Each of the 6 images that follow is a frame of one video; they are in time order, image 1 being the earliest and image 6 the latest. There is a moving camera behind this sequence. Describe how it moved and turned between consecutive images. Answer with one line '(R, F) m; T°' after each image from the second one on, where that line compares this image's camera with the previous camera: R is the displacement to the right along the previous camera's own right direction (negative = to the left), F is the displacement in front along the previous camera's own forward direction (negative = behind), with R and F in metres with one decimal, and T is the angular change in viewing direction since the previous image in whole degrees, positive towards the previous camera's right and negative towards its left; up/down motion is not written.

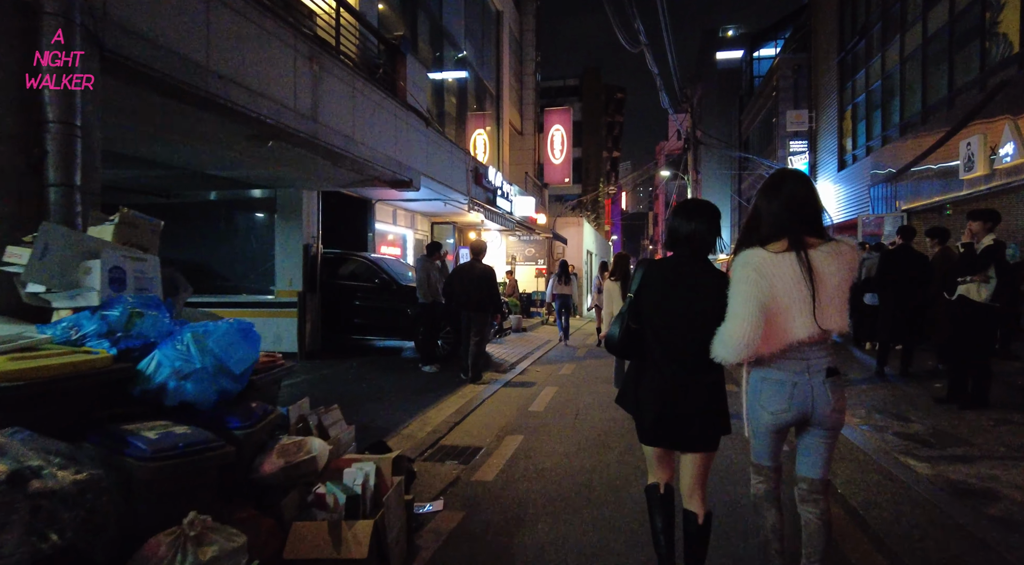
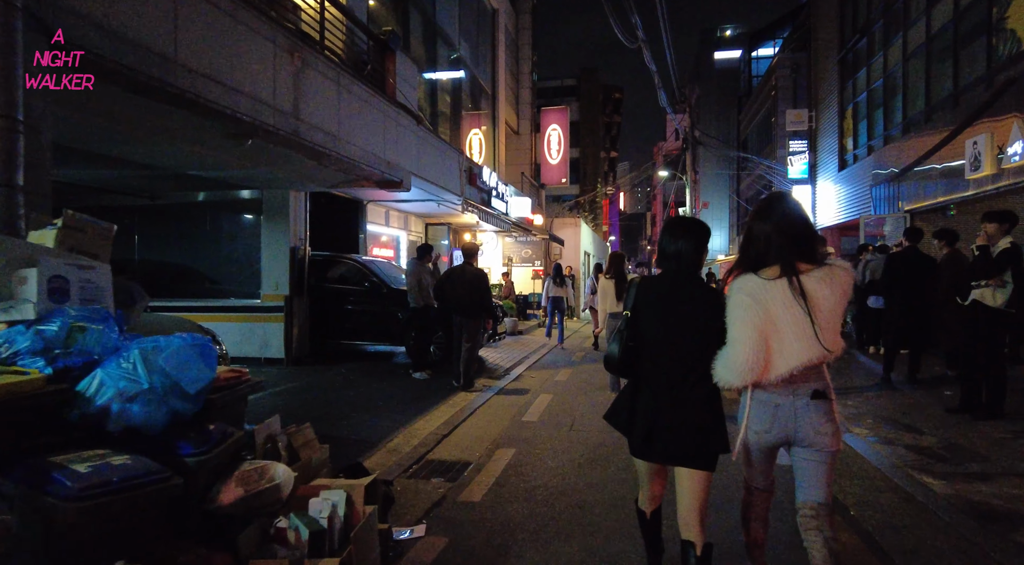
(+0.1, +0.3) m; 0°
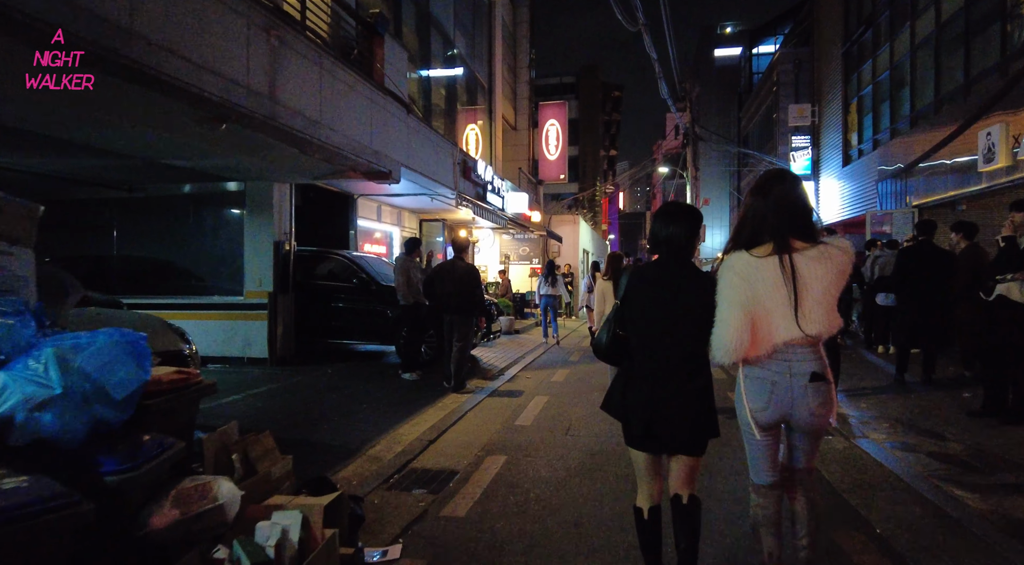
(+0.1, +0.5) m; 0°
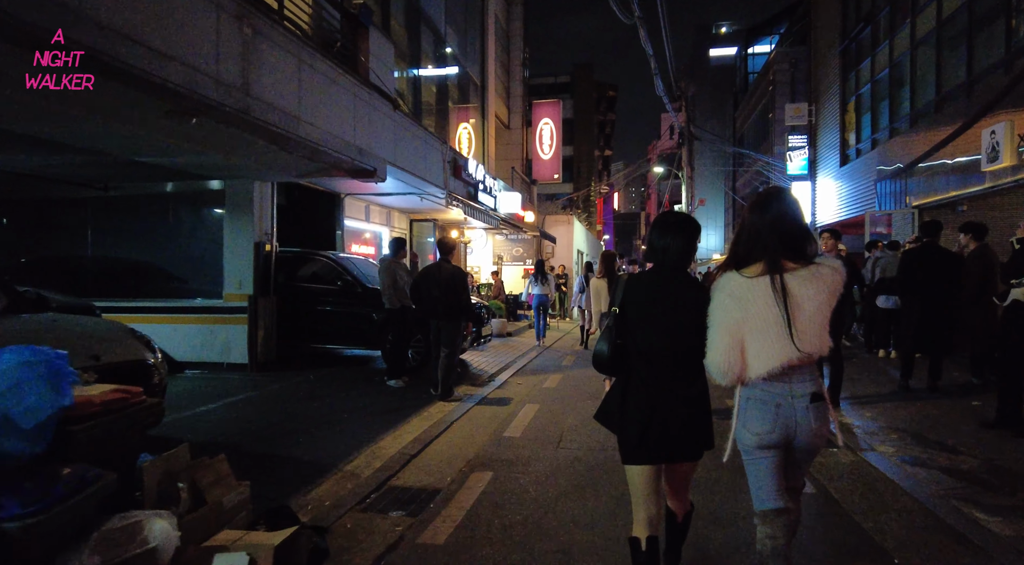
(+0.1, +0.4) m; 0°
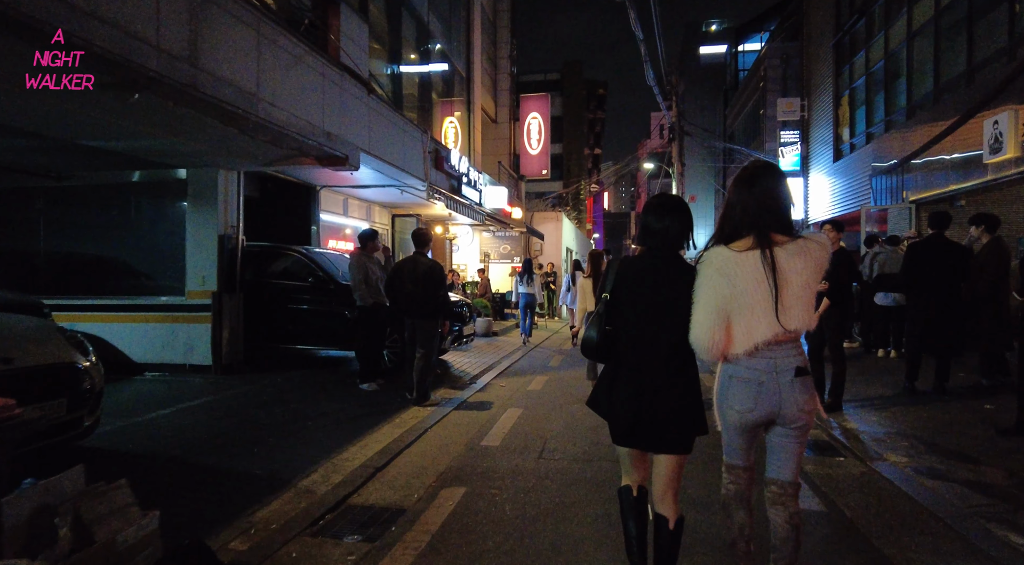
(+0.1, +0.6) m; +1°
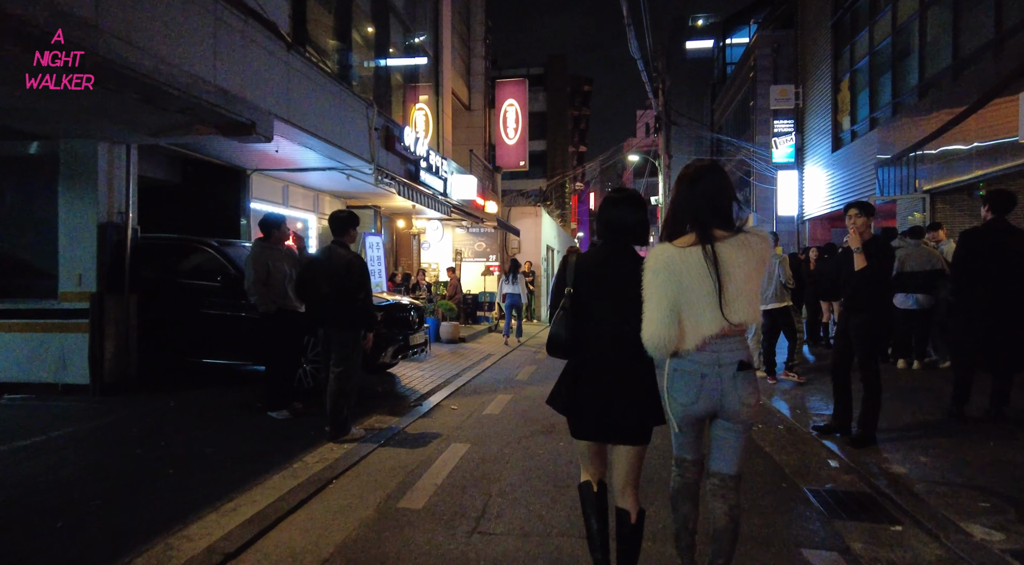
(+0.4, +1.7) m; +1°
